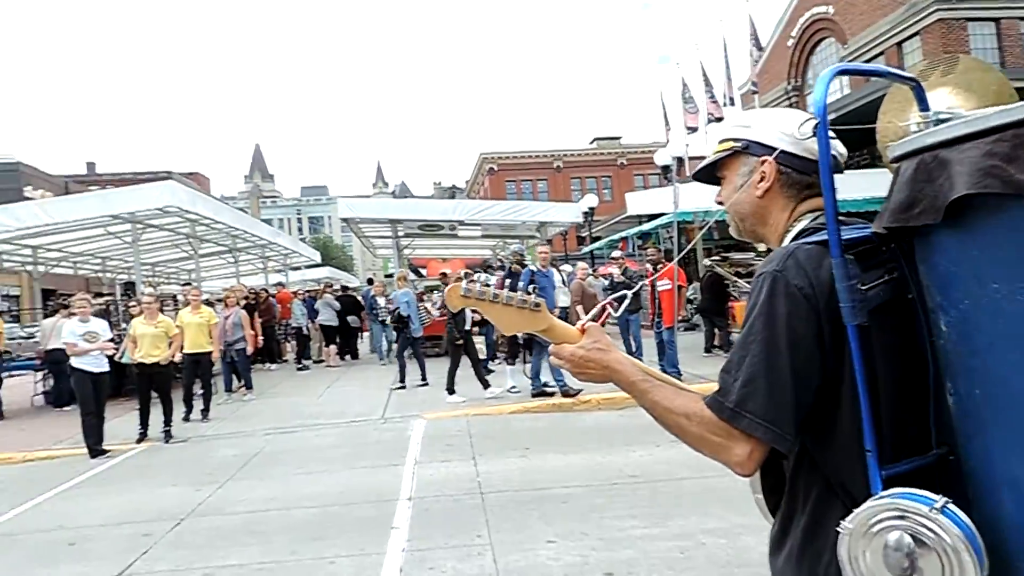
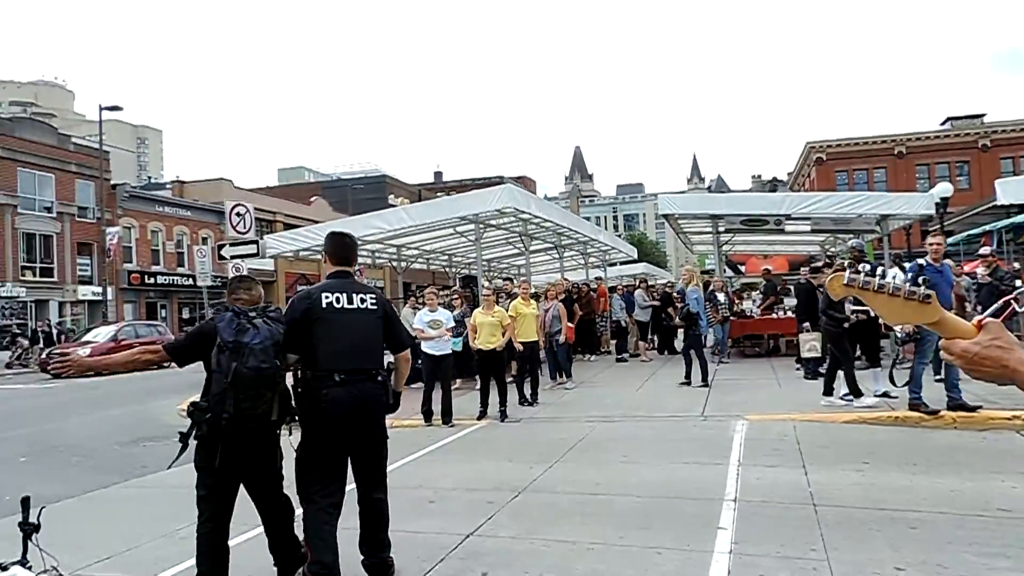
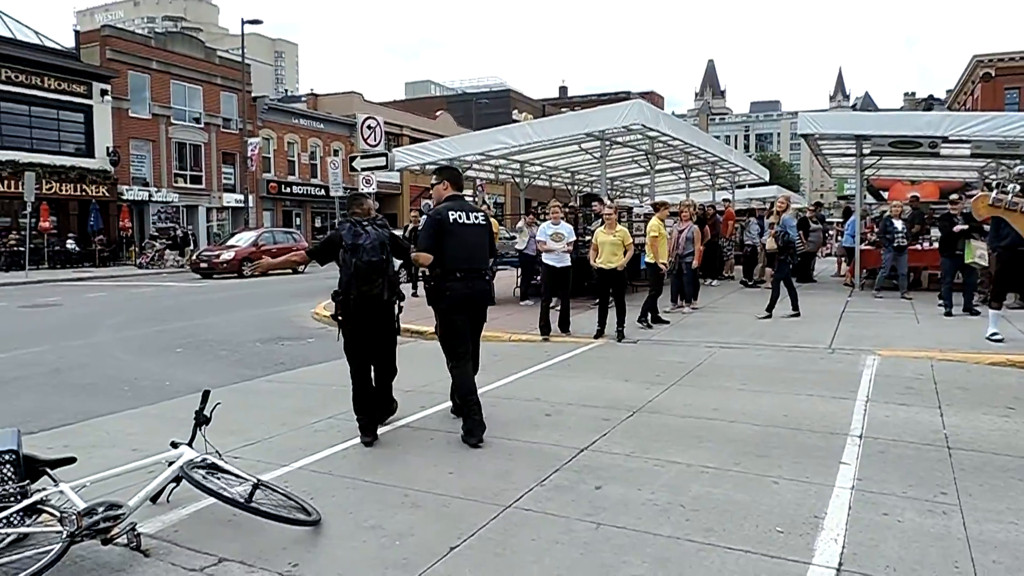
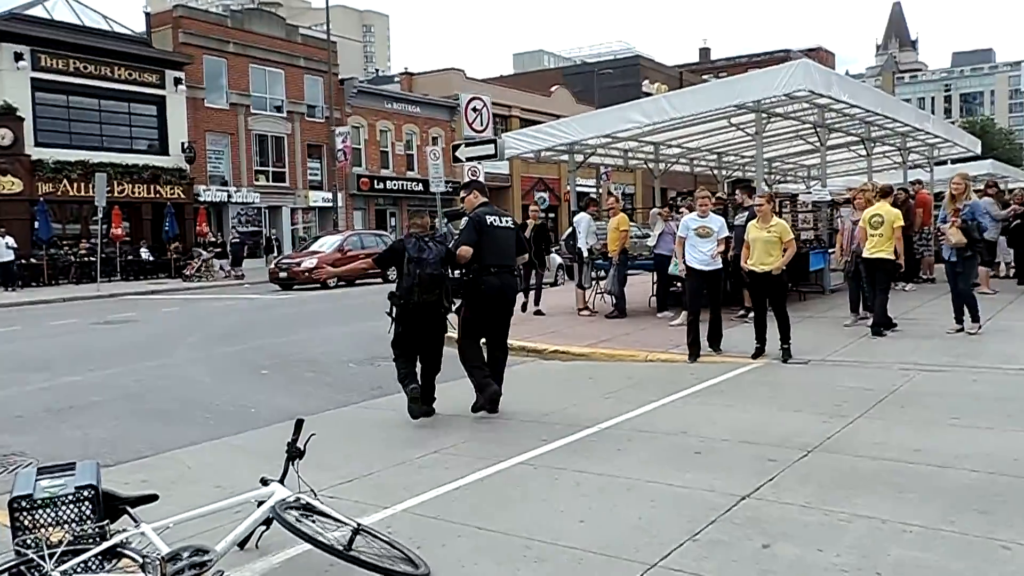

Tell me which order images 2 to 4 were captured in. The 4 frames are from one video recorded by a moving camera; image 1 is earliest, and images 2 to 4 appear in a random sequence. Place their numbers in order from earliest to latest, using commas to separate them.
2, 3, 4
